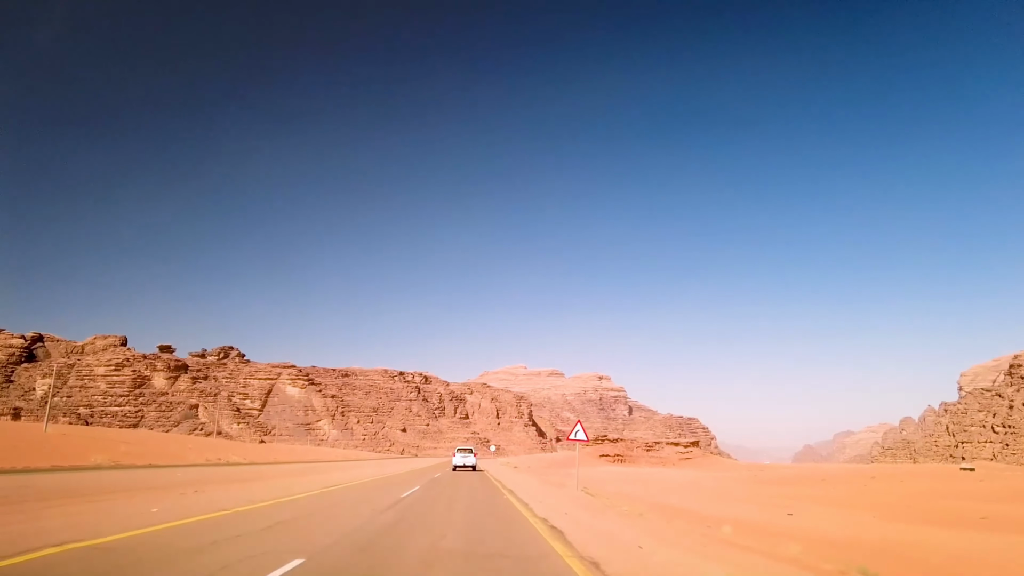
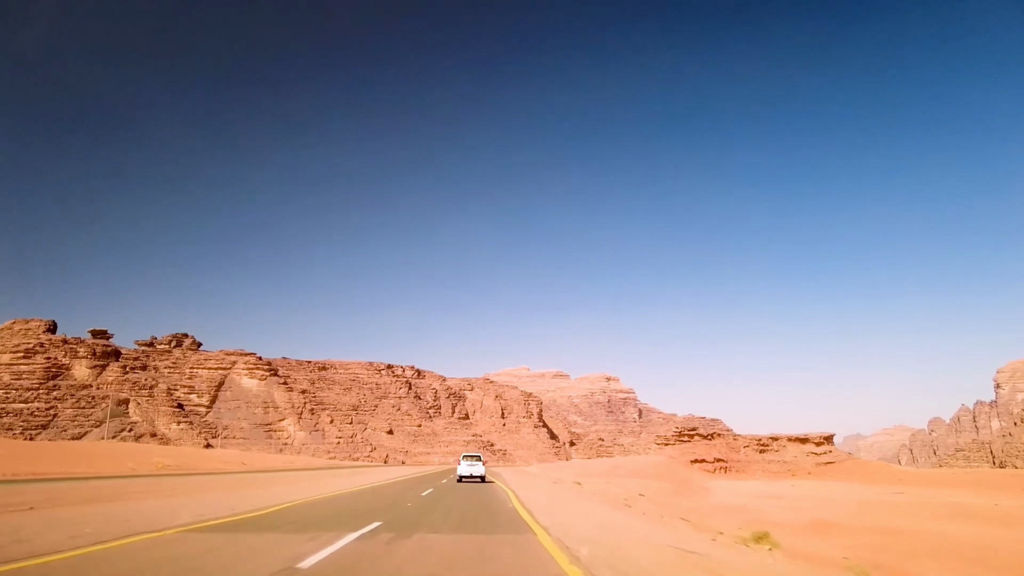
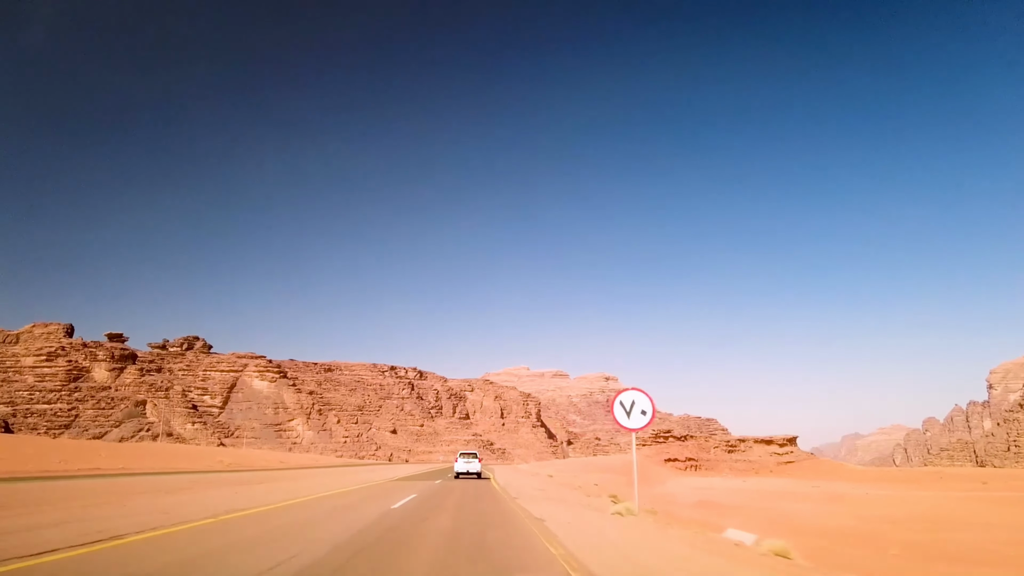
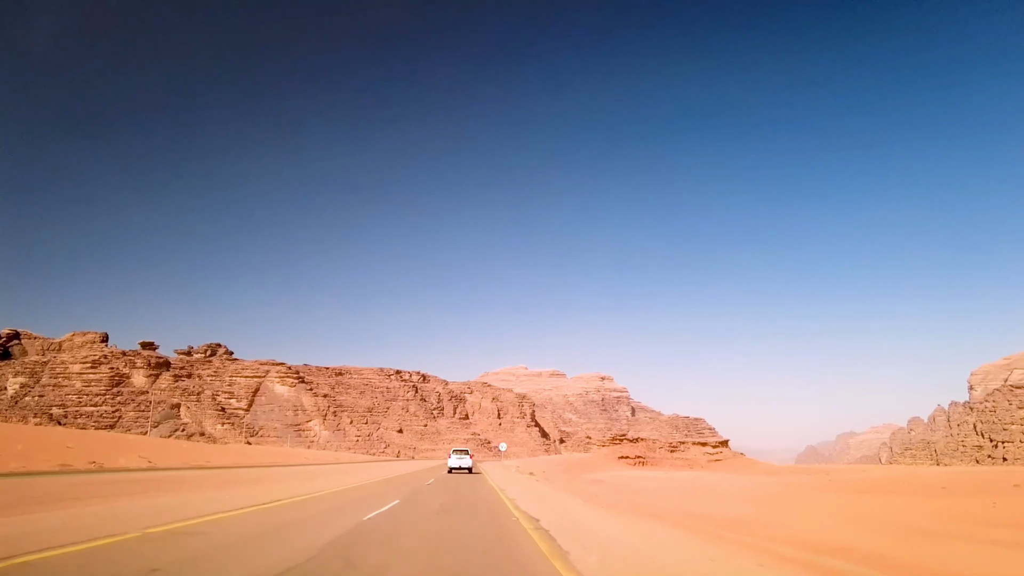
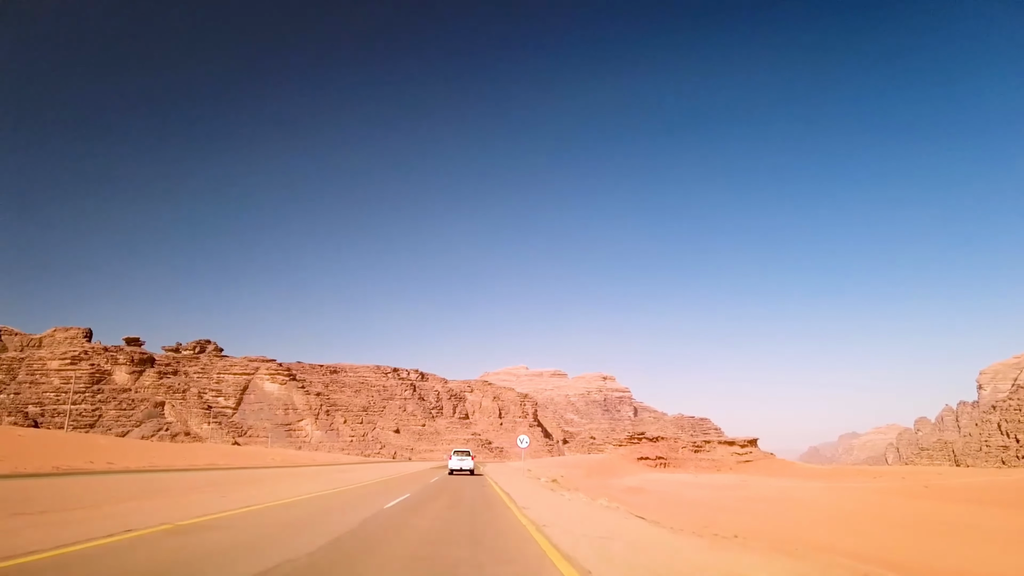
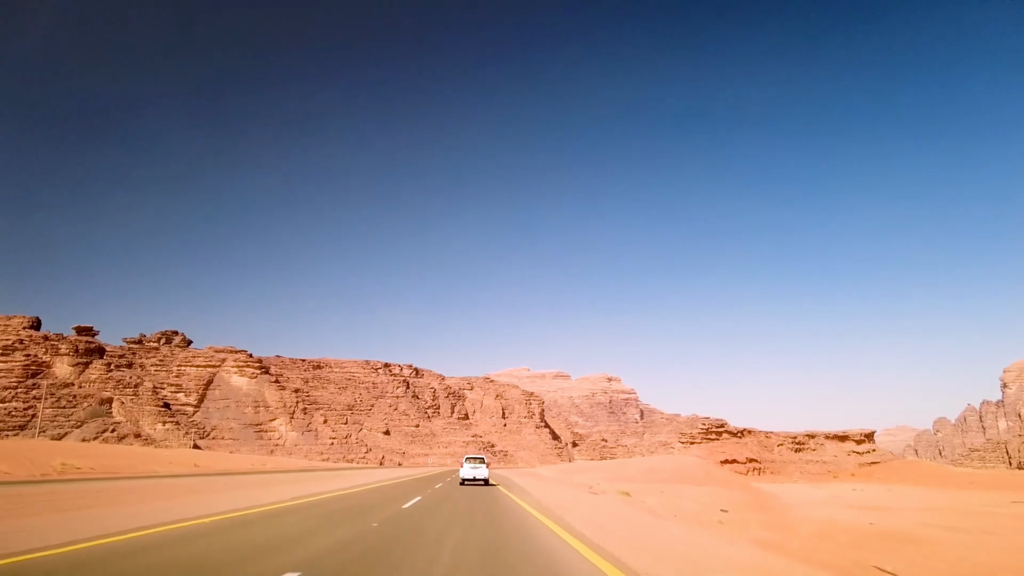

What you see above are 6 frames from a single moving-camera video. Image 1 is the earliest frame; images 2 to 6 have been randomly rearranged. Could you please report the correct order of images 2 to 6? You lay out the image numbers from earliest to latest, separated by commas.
4, 5, 3, 2, 6
